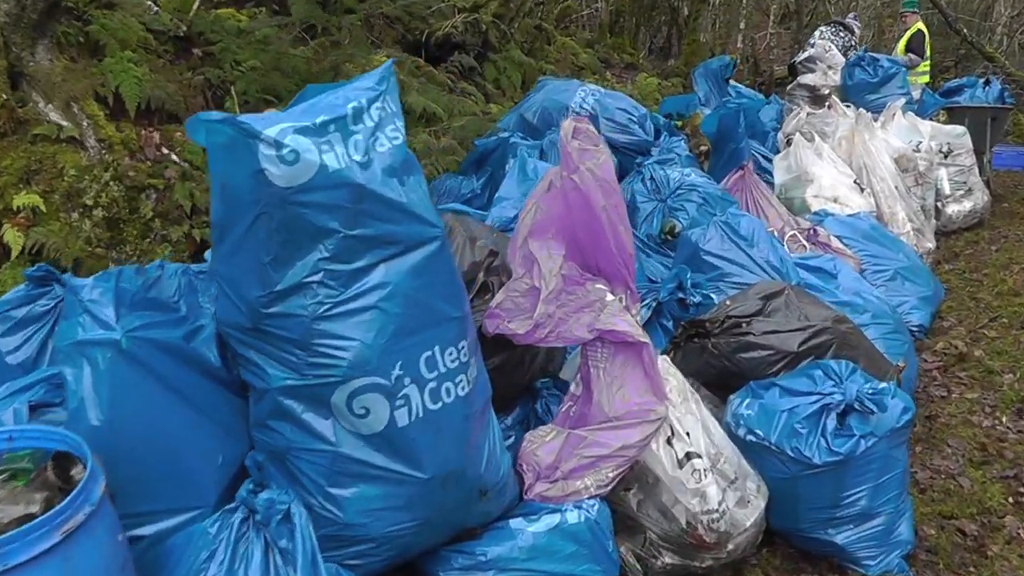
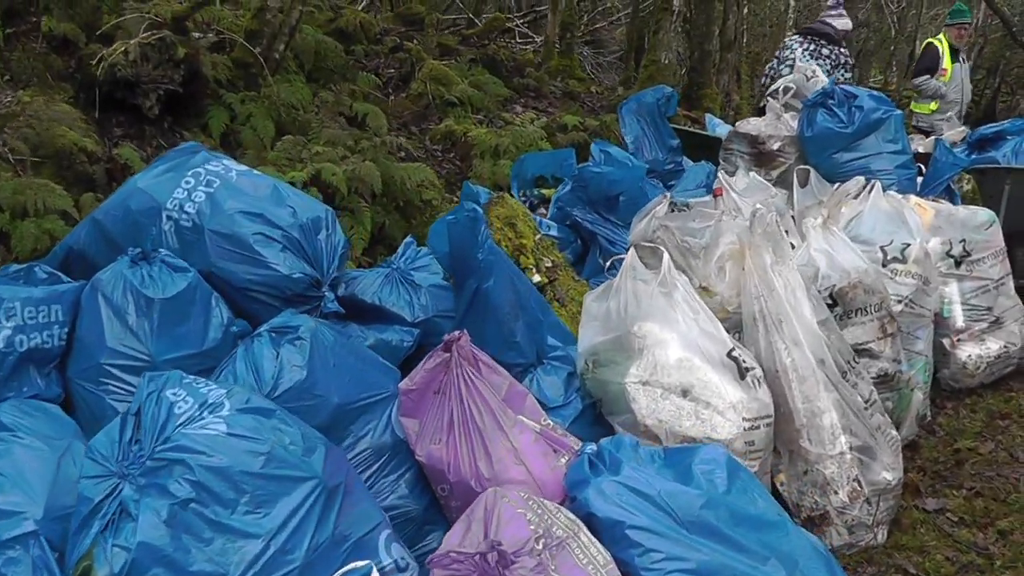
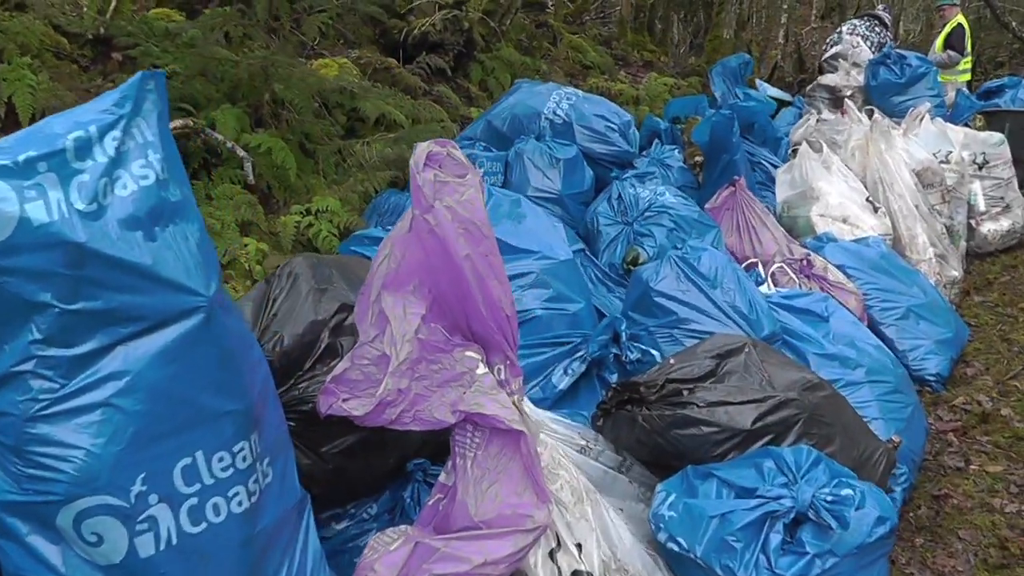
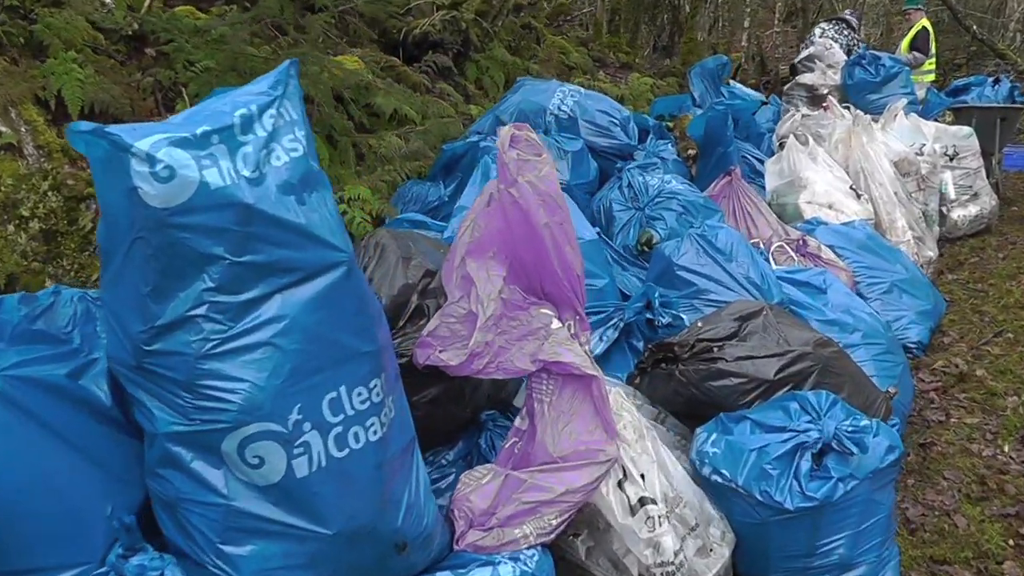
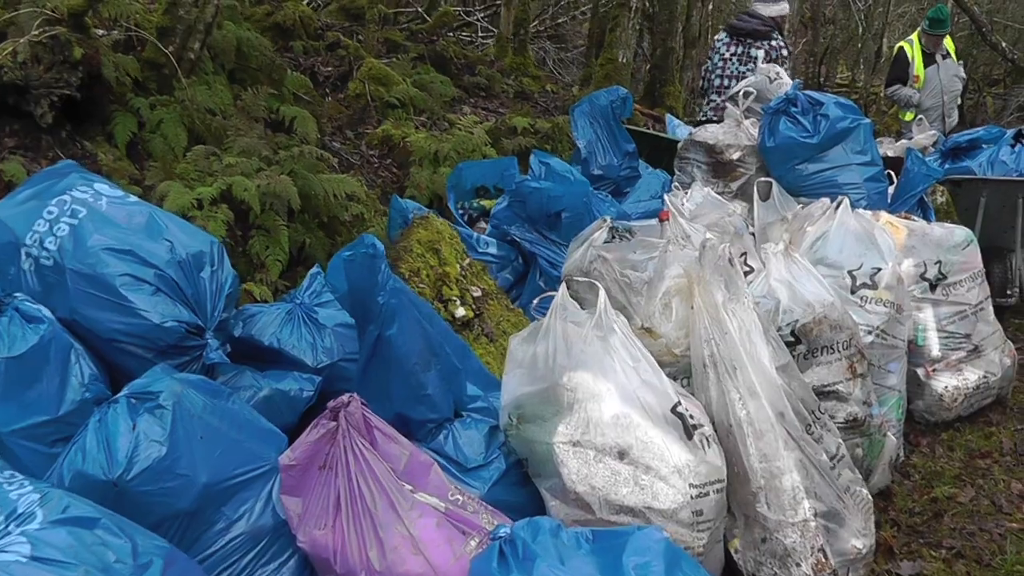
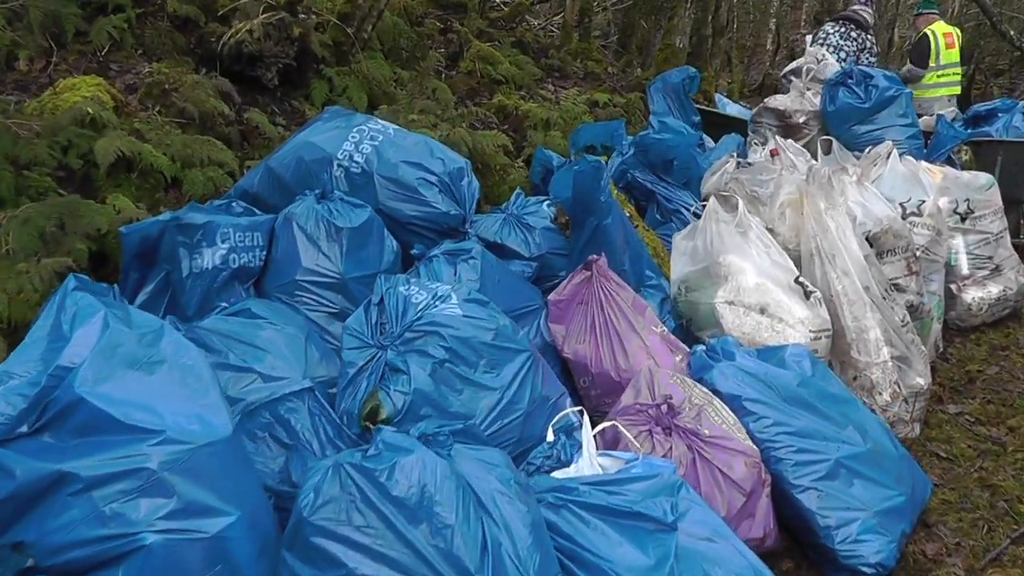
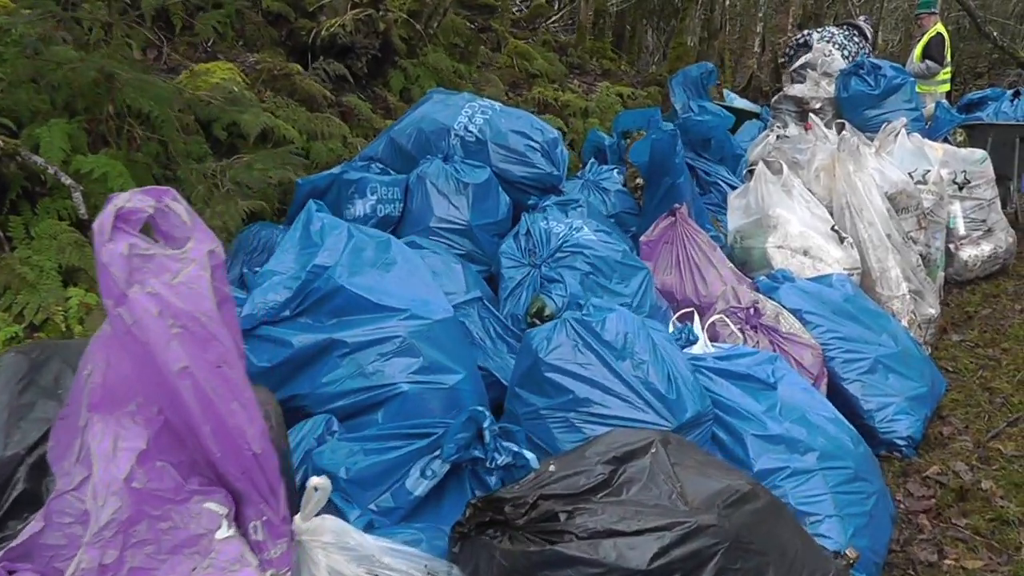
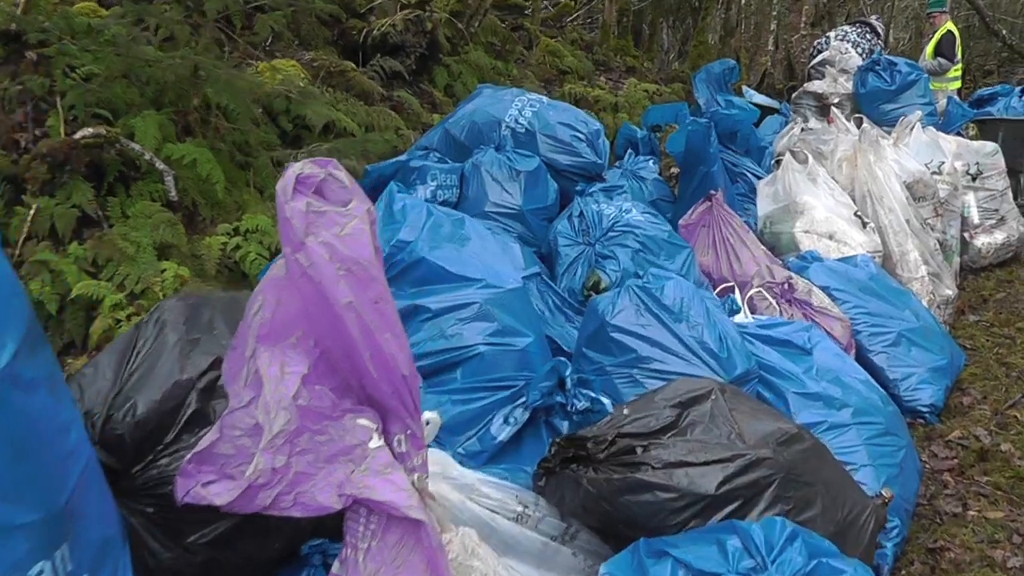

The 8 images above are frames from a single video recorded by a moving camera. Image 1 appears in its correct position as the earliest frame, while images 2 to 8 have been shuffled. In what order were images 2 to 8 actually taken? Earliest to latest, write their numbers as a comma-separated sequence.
4, 3, 8, 7, 6, 2, 5
